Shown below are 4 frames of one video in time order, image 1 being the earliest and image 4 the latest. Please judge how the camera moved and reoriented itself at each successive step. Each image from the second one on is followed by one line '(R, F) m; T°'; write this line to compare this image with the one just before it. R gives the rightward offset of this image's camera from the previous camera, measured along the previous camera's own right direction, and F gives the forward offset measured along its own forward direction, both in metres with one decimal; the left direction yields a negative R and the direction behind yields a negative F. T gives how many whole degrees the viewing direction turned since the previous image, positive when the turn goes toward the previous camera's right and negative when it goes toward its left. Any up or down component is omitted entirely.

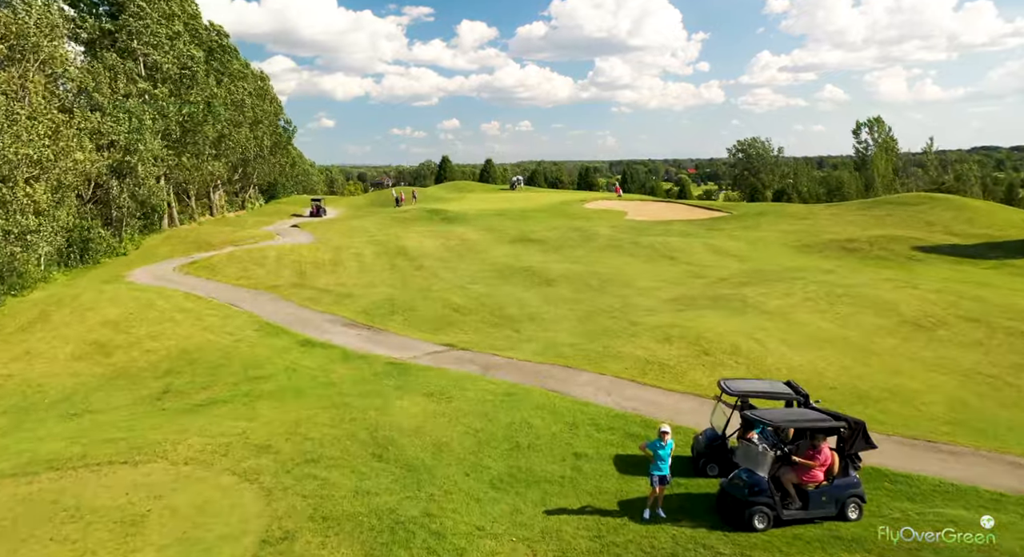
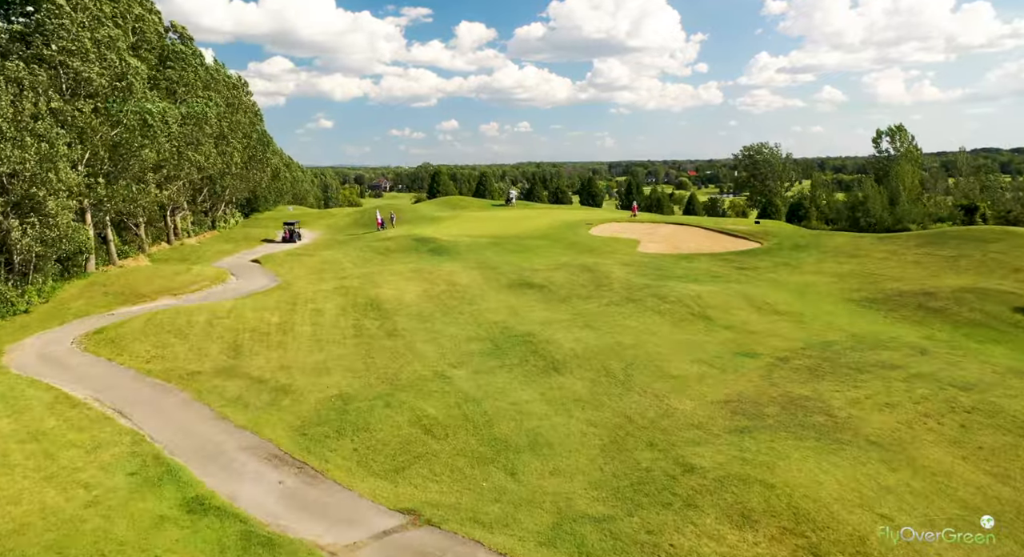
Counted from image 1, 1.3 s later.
(+0.1, +5.6) m; 0°
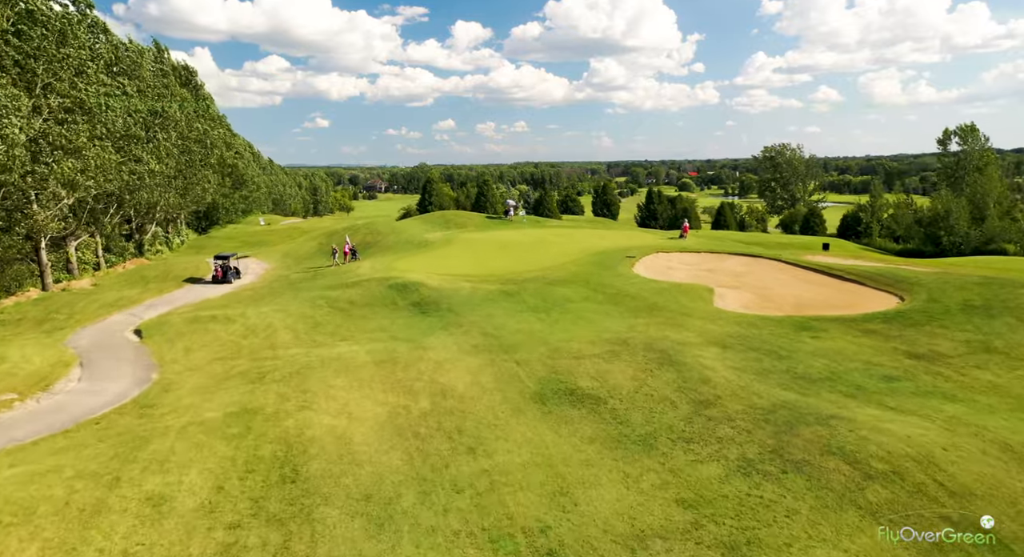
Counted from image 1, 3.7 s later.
(-1.1, +12.3) m; 0°
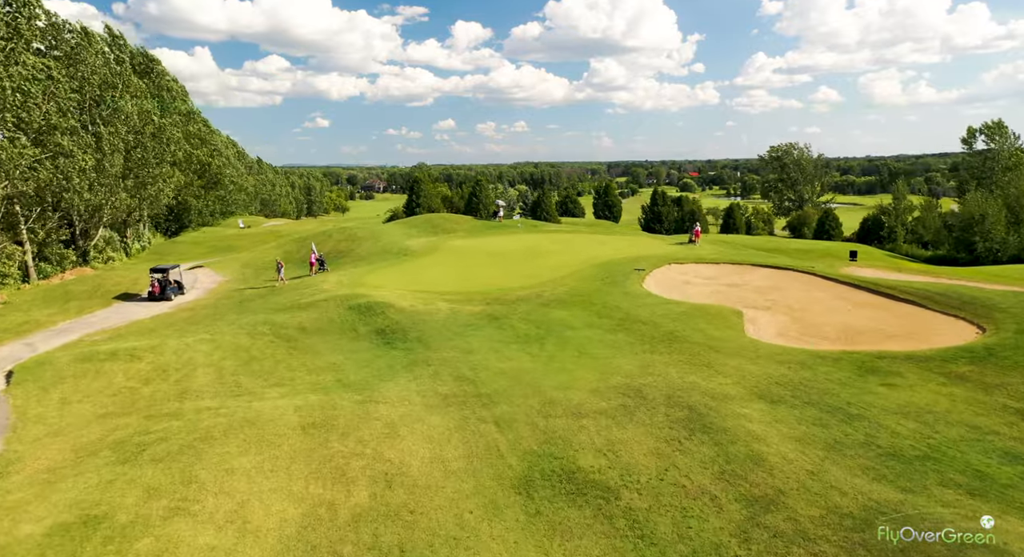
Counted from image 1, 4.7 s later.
(+0.6, +5.0) m; 0°
